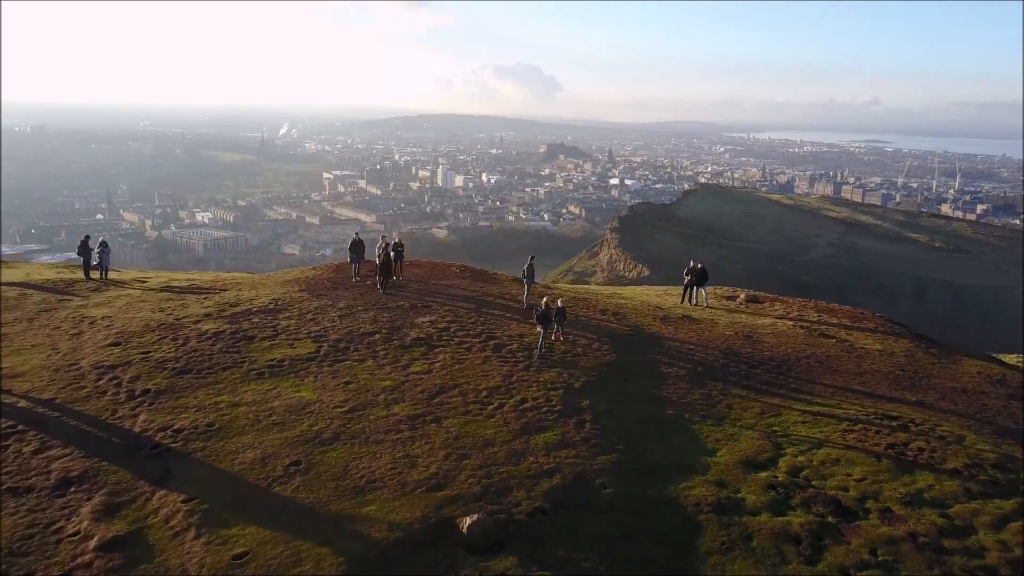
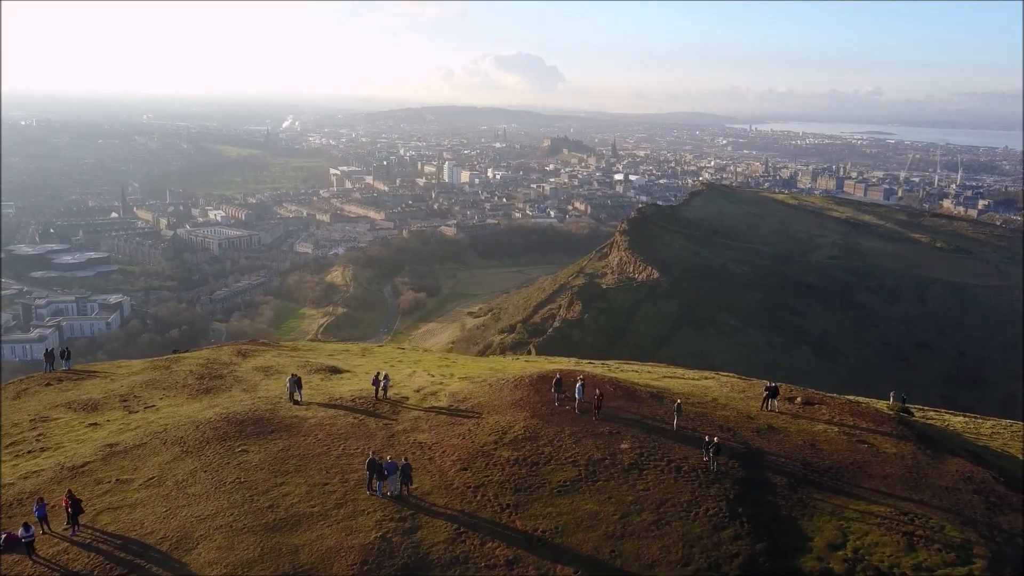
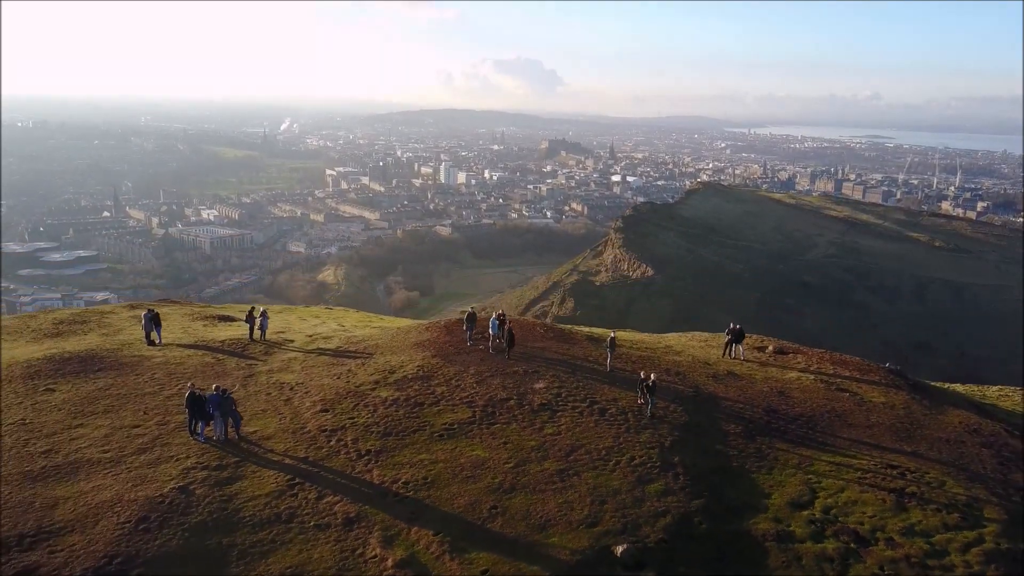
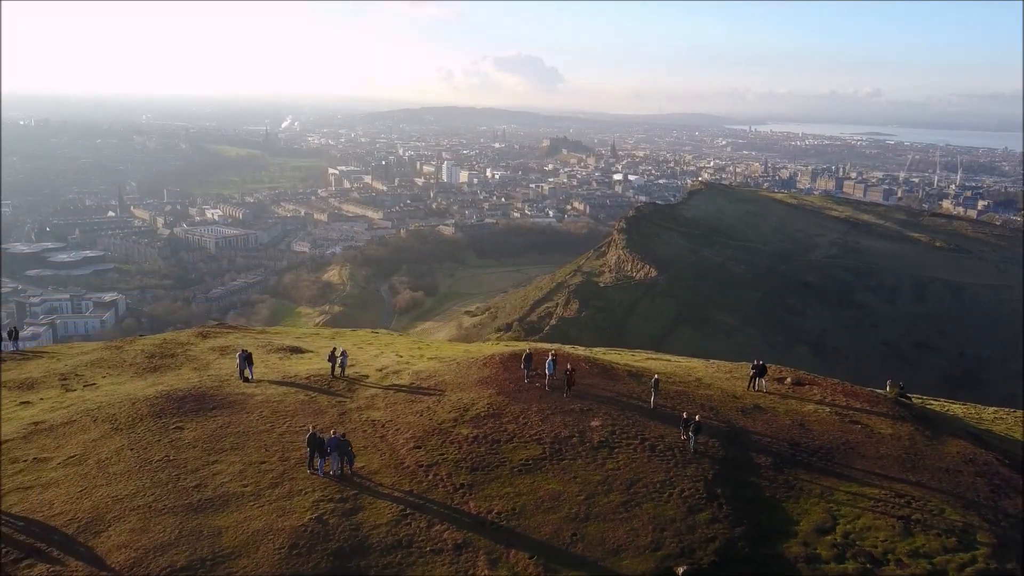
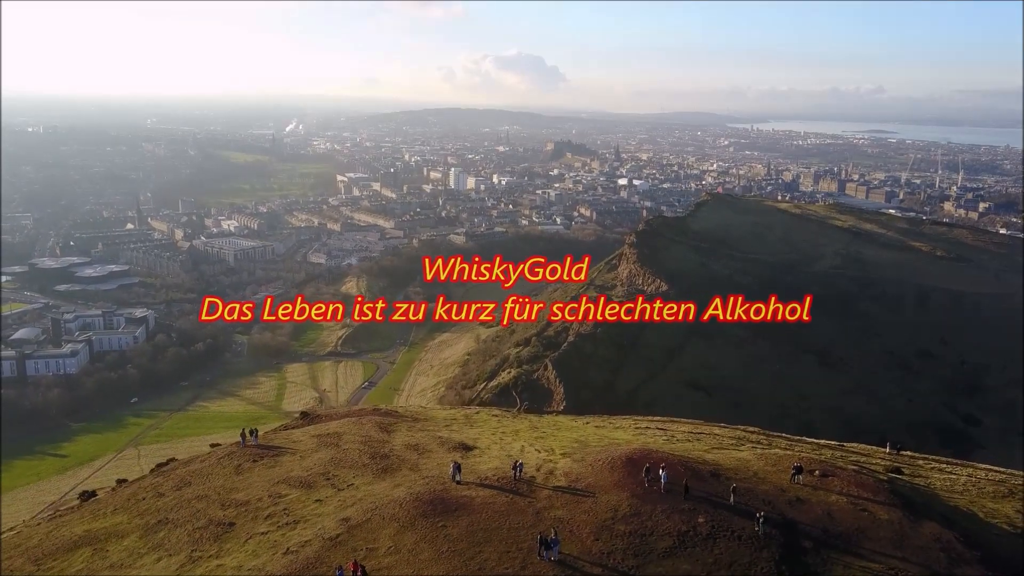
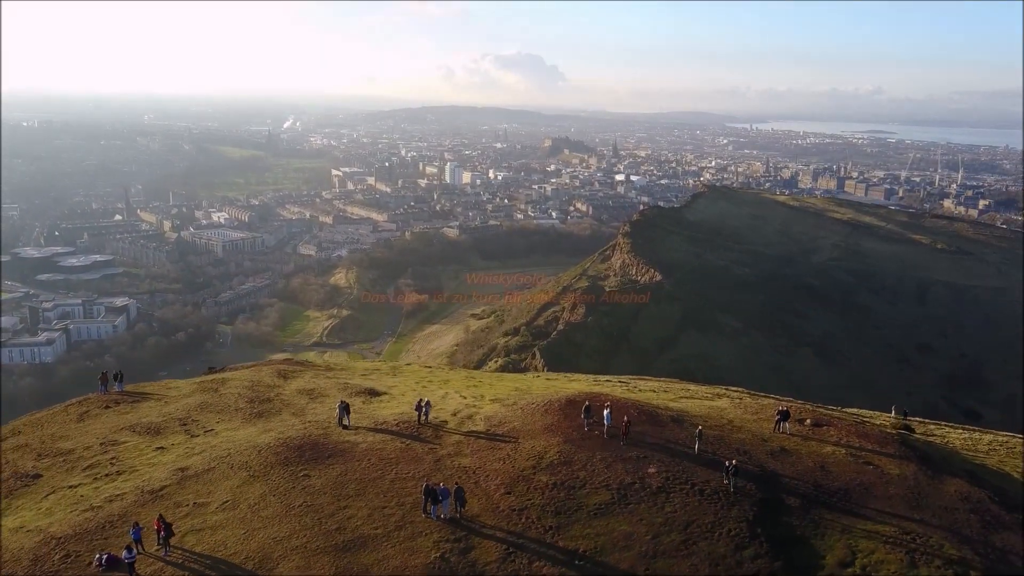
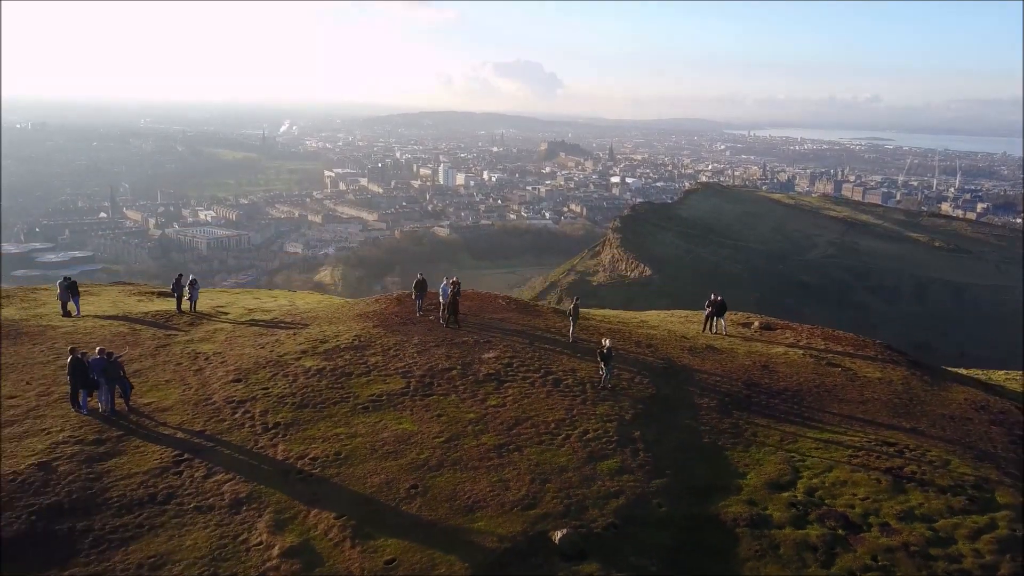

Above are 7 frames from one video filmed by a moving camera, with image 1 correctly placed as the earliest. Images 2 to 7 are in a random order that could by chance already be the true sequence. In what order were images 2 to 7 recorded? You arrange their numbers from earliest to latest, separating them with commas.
7, 3, 4, 2, 6, 5
